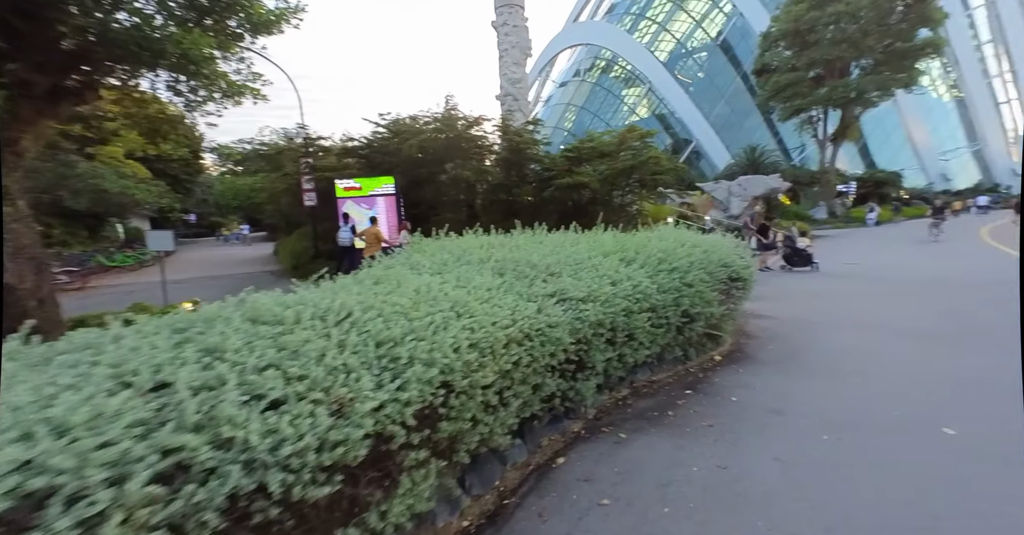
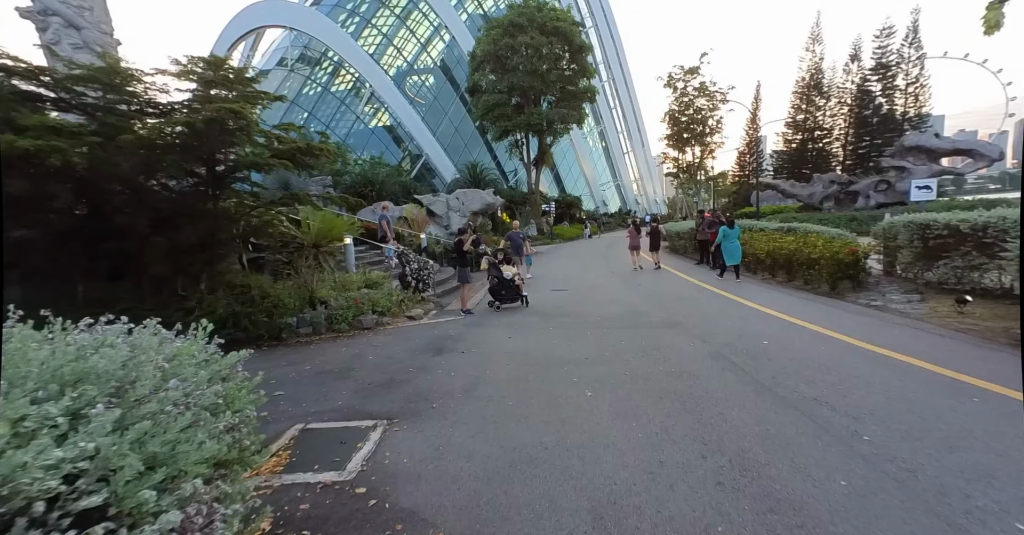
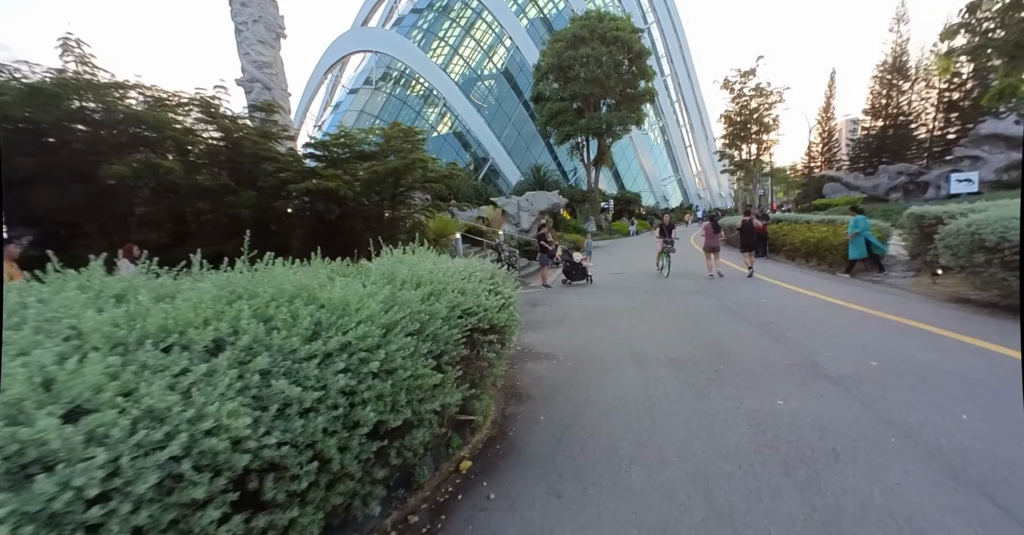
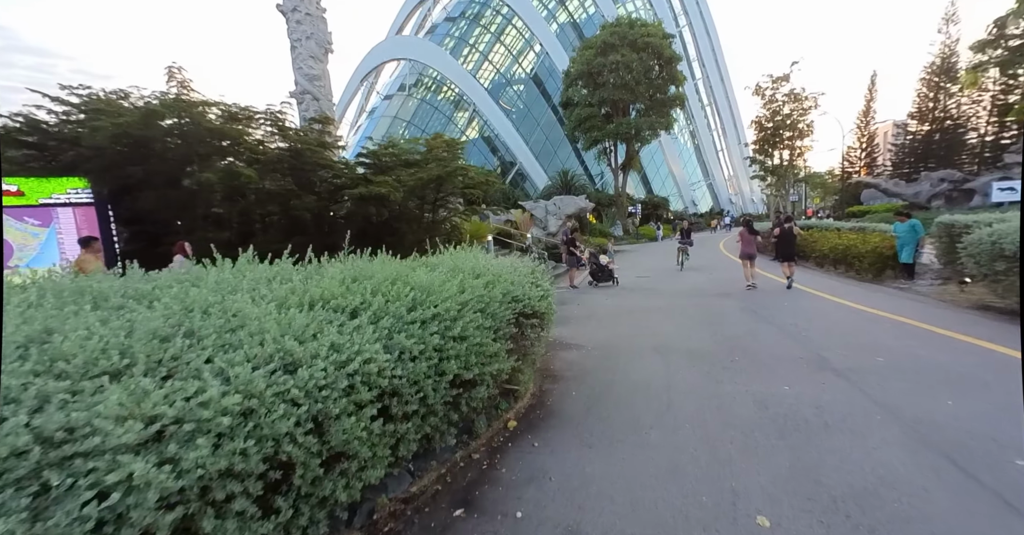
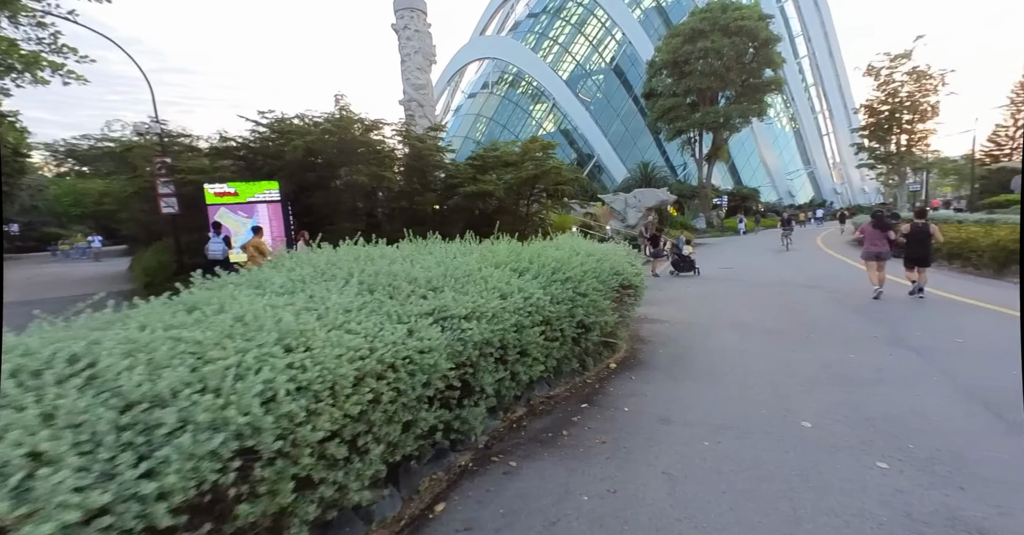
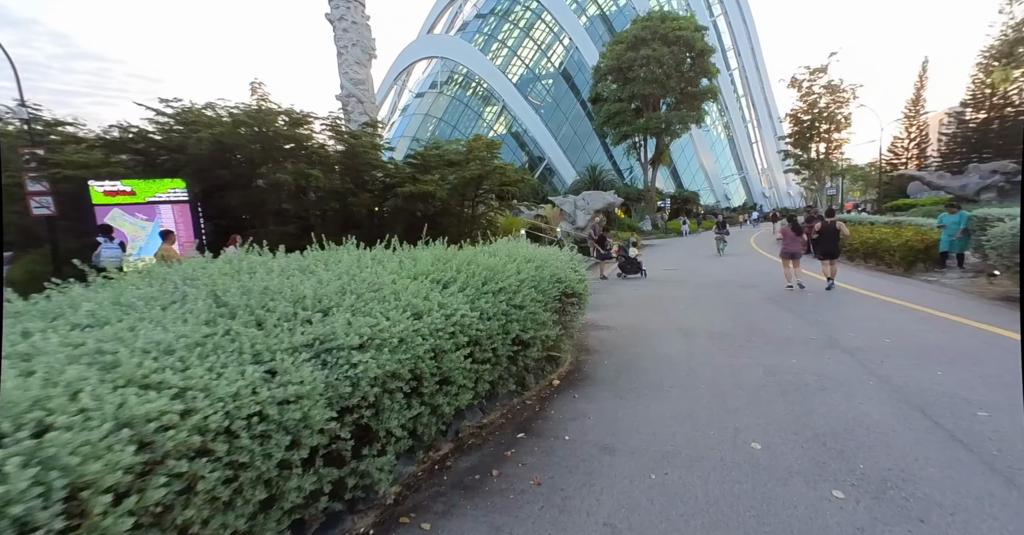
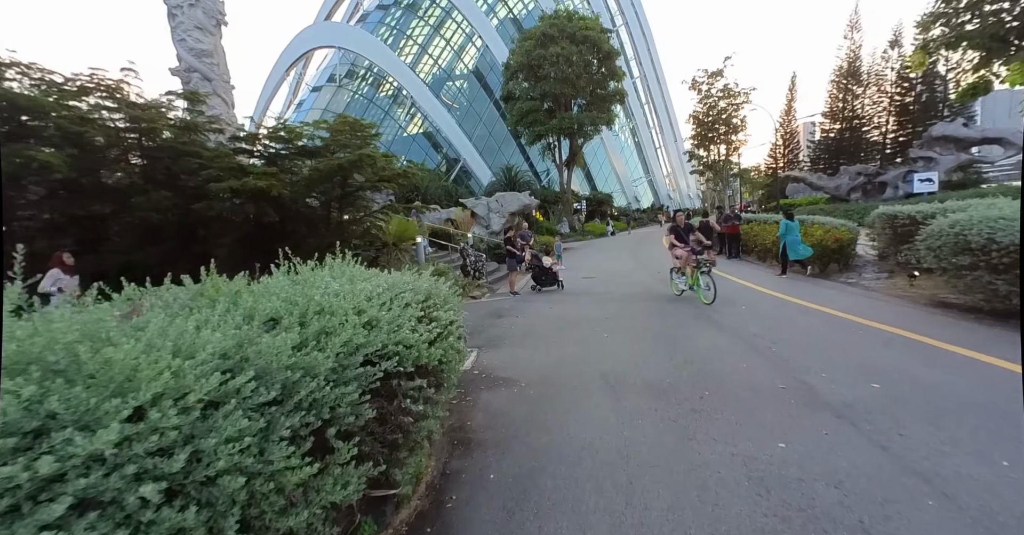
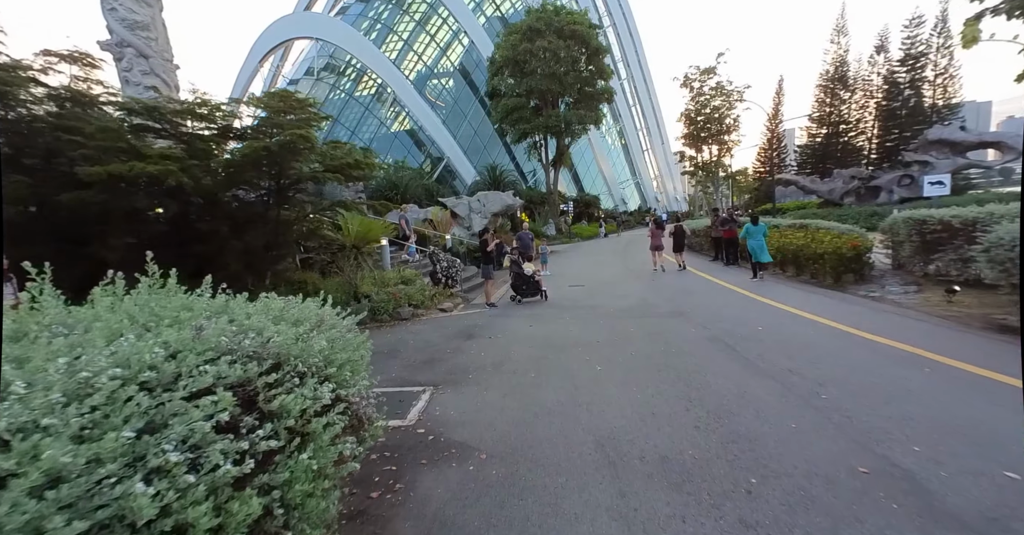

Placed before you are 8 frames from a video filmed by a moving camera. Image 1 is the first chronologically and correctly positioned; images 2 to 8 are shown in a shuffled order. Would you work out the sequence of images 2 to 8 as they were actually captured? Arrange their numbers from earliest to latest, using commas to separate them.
5, 6, 4, 3, 7, 8, 2
